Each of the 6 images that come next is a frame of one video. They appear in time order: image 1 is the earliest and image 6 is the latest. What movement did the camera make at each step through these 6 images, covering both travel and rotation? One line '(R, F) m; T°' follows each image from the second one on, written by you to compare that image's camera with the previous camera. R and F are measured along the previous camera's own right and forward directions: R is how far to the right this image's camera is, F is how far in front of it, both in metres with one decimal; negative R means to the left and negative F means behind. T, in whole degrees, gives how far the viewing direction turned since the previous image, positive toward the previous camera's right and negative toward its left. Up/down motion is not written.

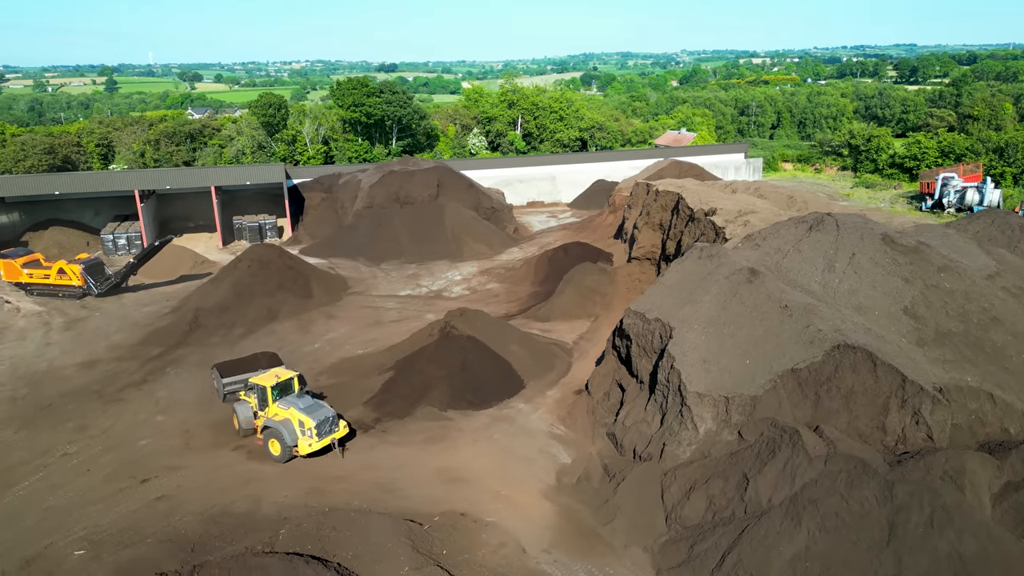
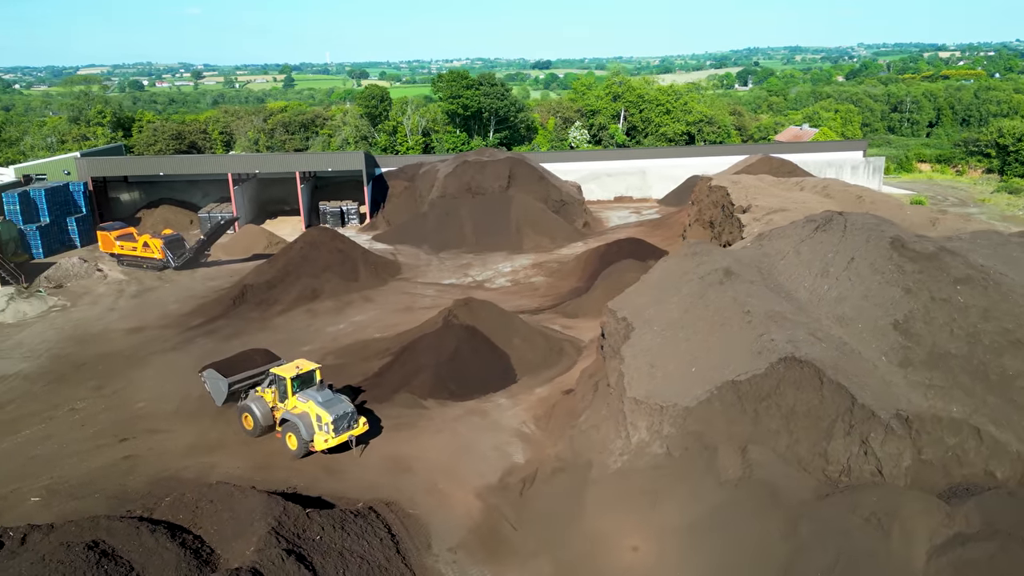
(+3.1, +0.8) m; -11°
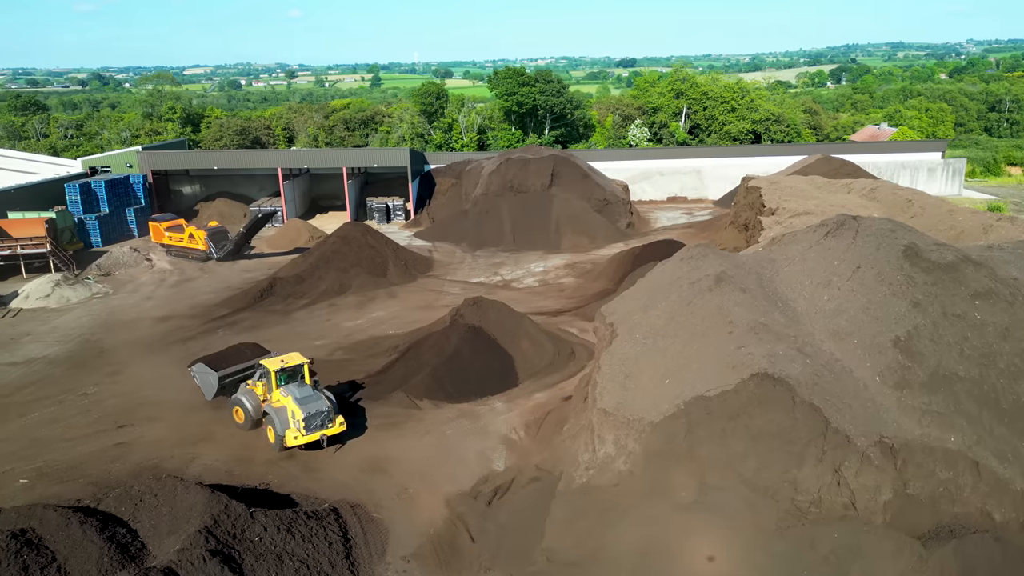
(+1.5, +0.6) m; -6°
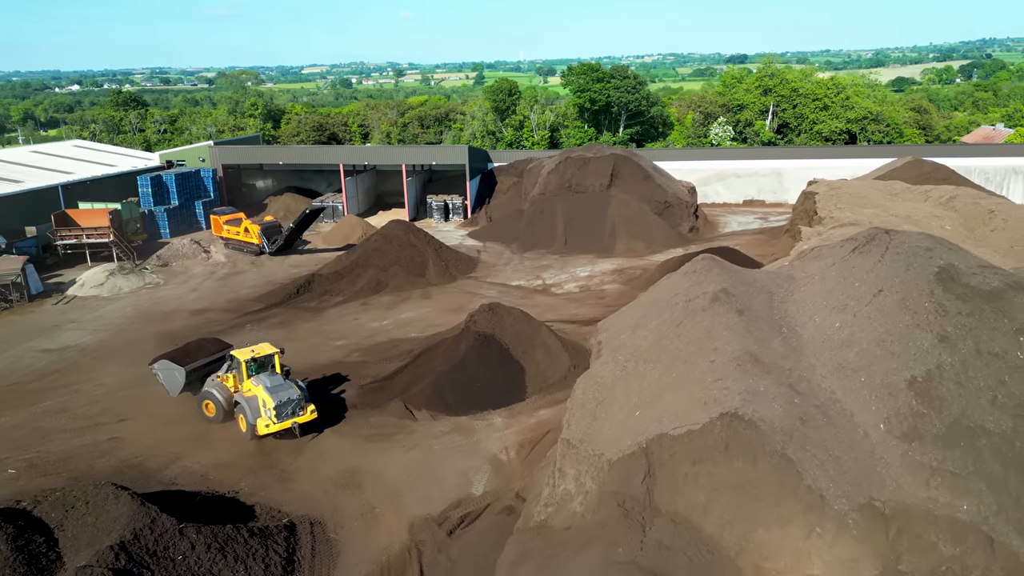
(+1.7, +1.0) m; -8°
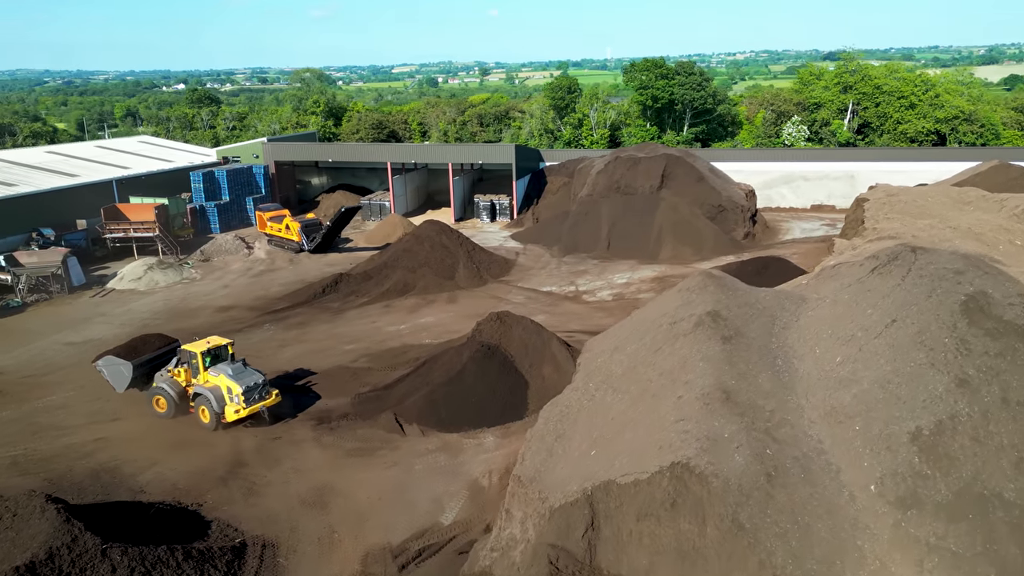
(+1.4, +1.0) m; -6°
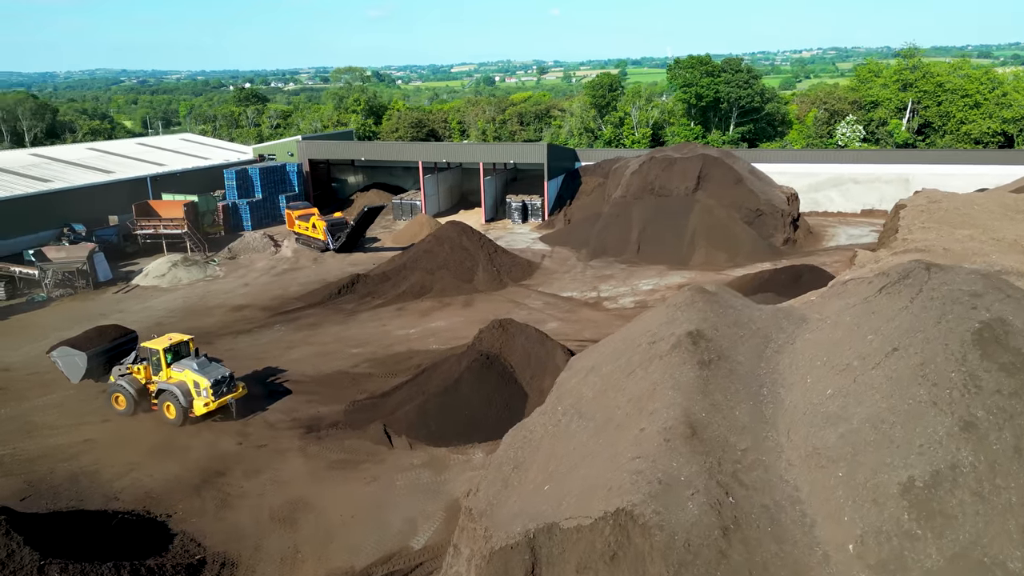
(+1.0, +0.7) m; -4°
